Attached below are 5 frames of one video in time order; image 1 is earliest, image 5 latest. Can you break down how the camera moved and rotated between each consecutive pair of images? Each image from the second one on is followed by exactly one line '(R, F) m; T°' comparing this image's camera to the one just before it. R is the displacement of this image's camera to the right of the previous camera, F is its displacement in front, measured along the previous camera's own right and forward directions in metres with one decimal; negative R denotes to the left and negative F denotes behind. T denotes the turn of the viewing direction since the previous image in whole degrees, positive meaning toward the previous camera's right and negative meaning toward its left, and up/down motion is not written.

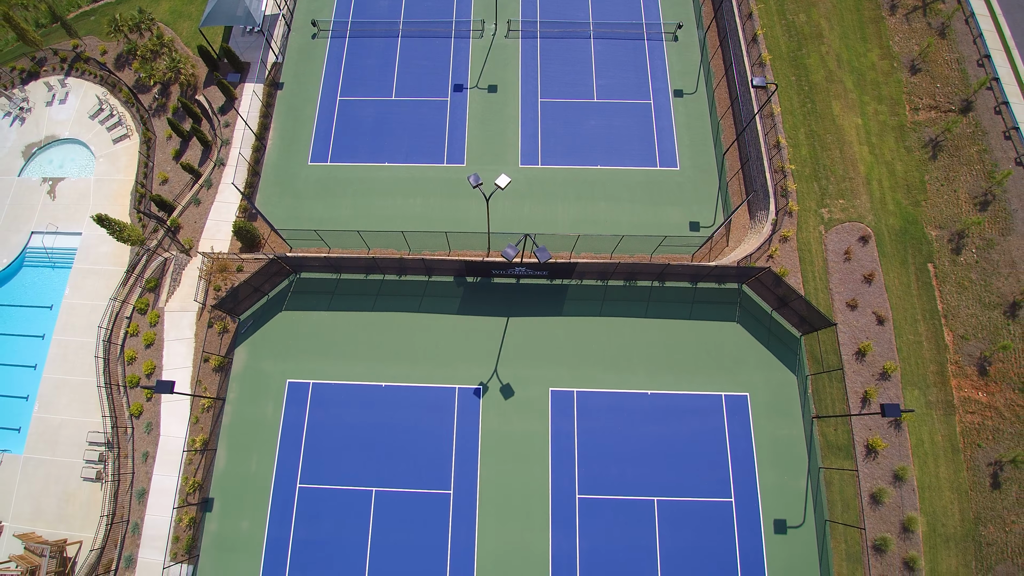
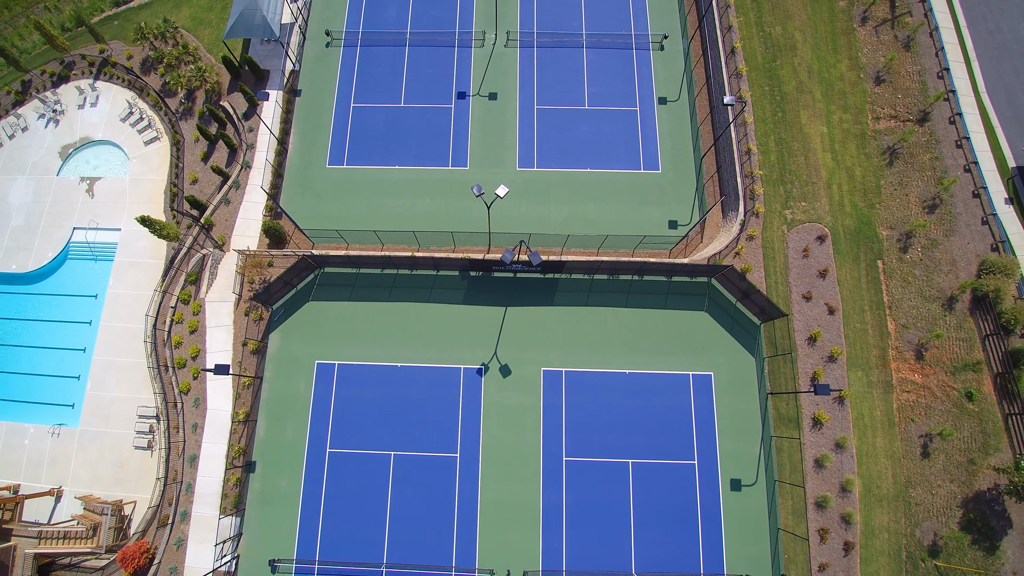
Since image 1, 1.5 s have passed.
(+0.1, -2.3) m; 0°
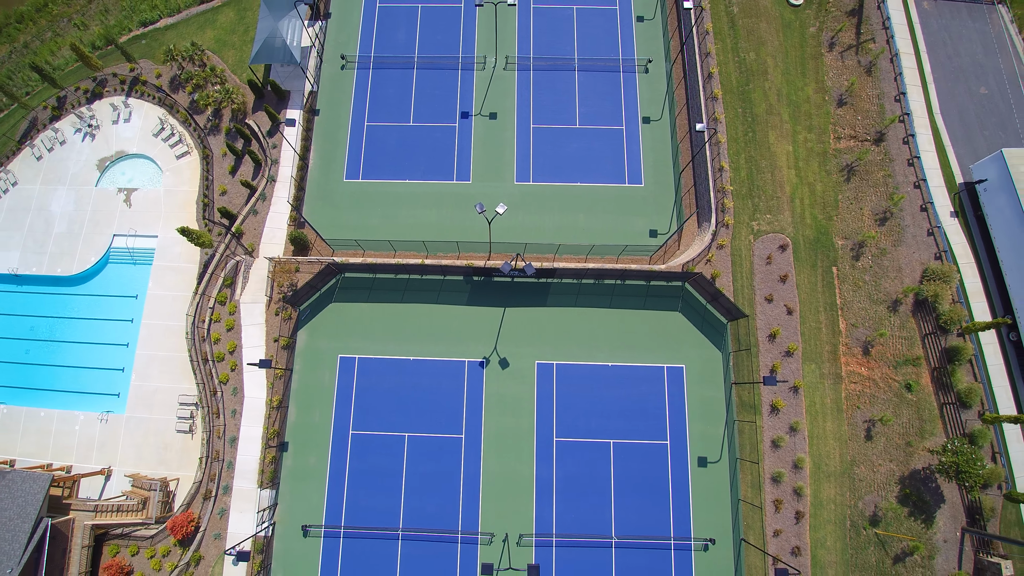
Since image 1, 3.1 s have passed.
(0.0, -2.6) m; 0°
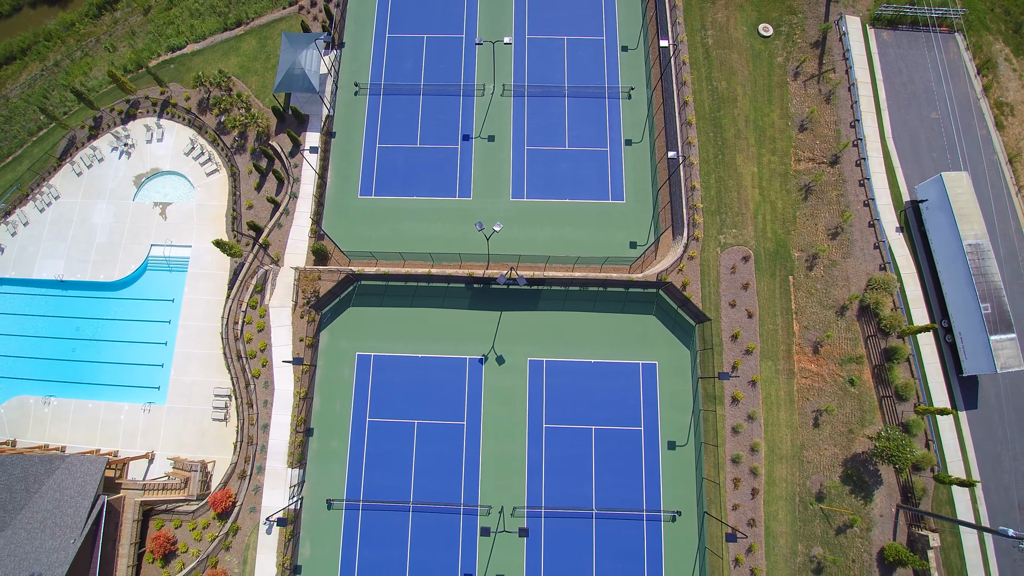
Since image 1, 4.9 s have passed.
(+0.2, -3.1) m; 0°
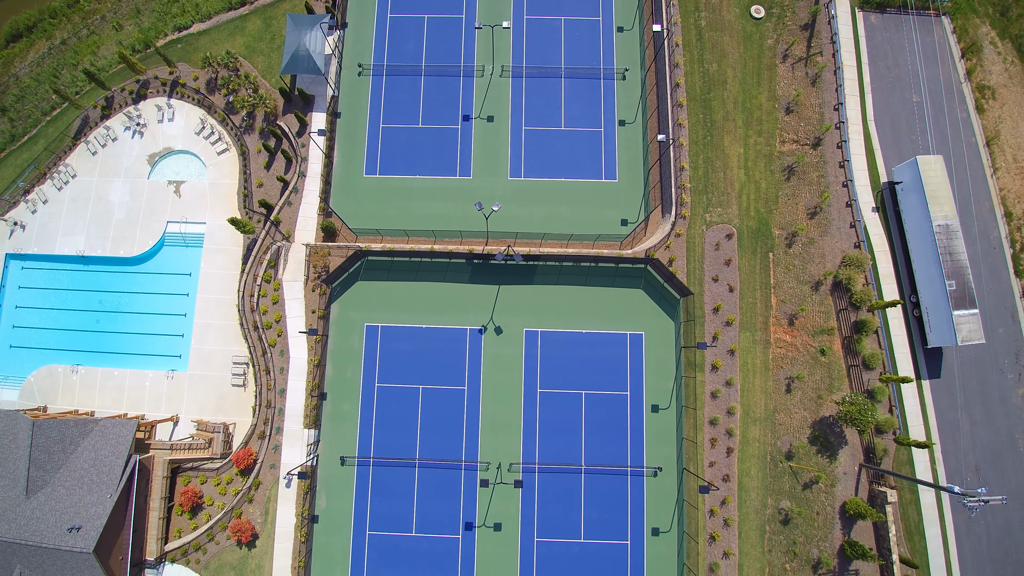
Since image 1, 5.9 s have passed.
(+0.2, -1.7) m; 0°
